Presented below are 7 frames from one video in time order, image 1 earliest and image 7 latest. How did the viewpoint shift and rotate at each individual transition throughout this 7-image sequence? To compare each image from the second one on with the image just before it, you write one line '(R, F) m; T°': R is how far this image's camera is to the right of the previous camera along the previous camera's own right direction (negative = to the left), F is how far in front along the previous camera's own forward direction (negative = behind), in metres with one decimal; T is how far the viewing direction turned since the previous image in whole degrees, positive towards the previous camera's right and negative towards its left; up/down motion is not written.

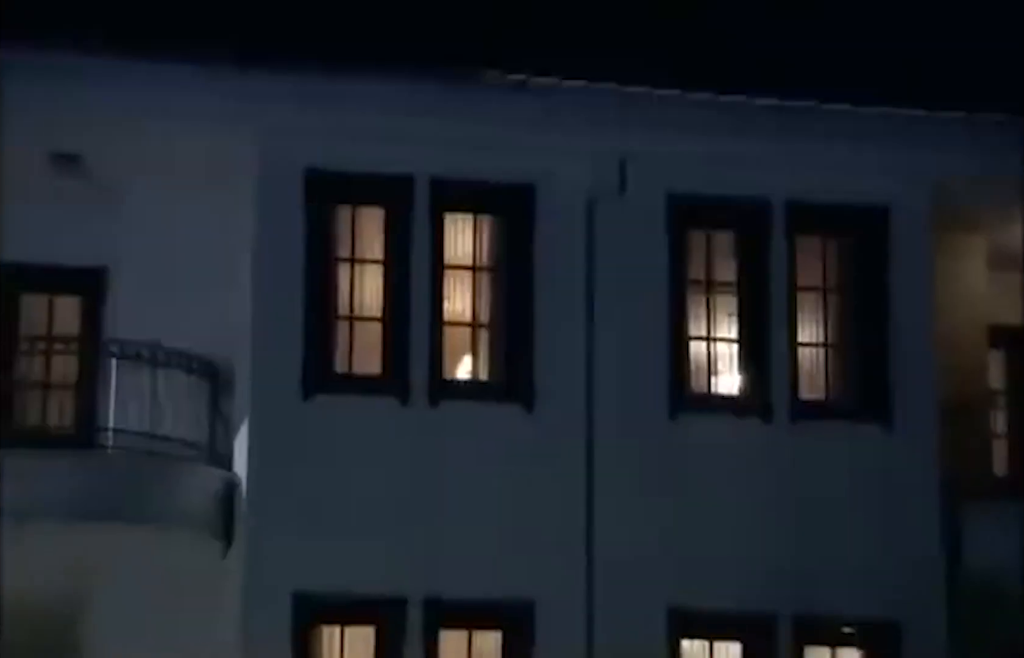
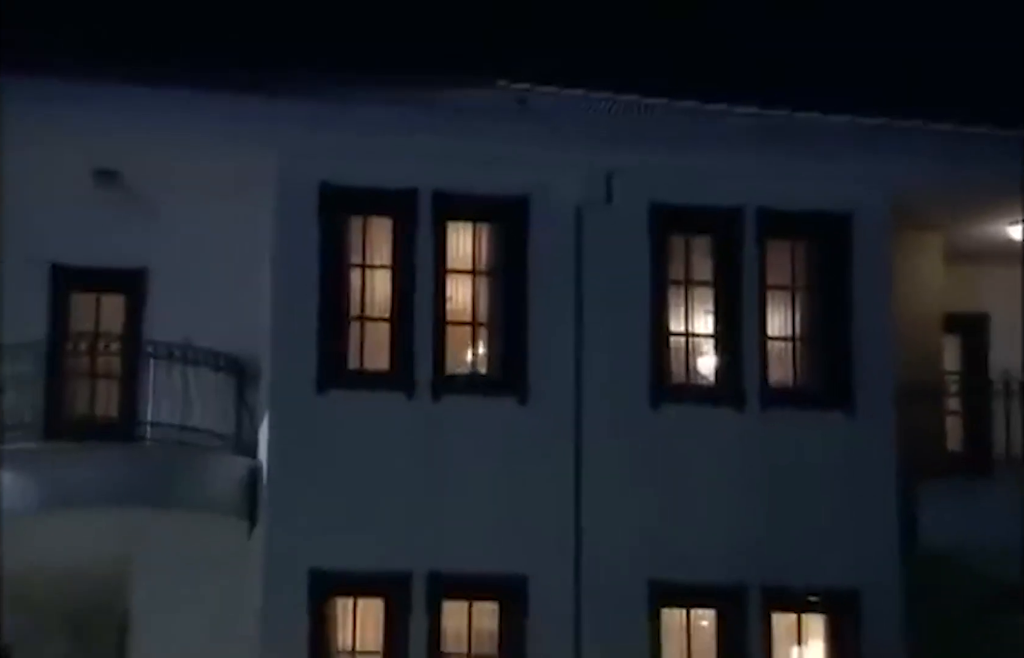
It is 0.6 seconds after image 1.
(+0.4, -0.5) m; -4°
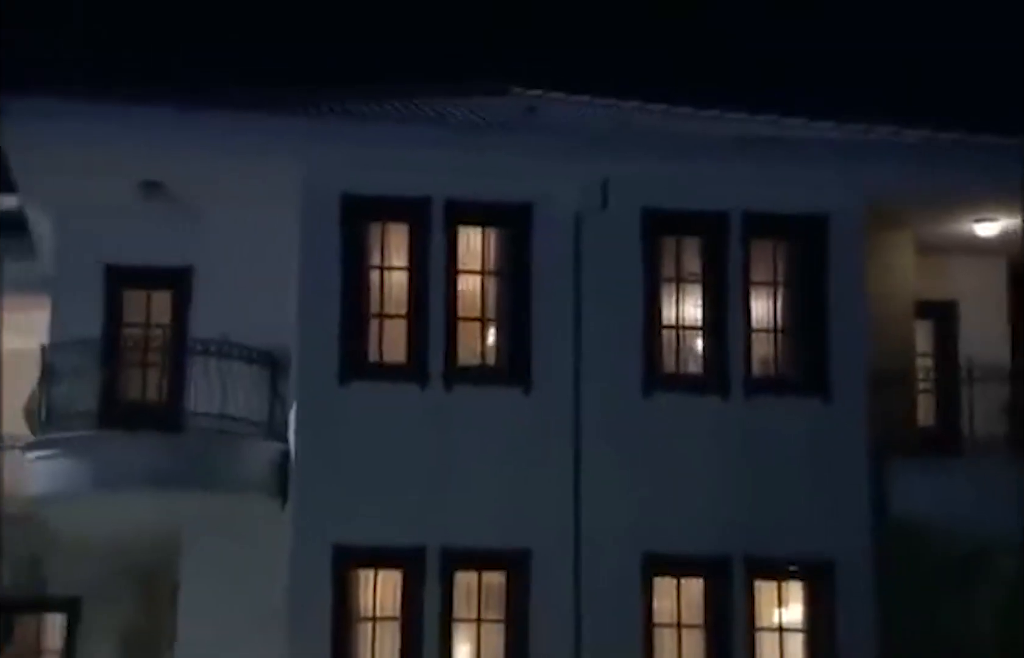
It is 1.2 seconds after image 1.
(0.0, -0.5) m; 0°
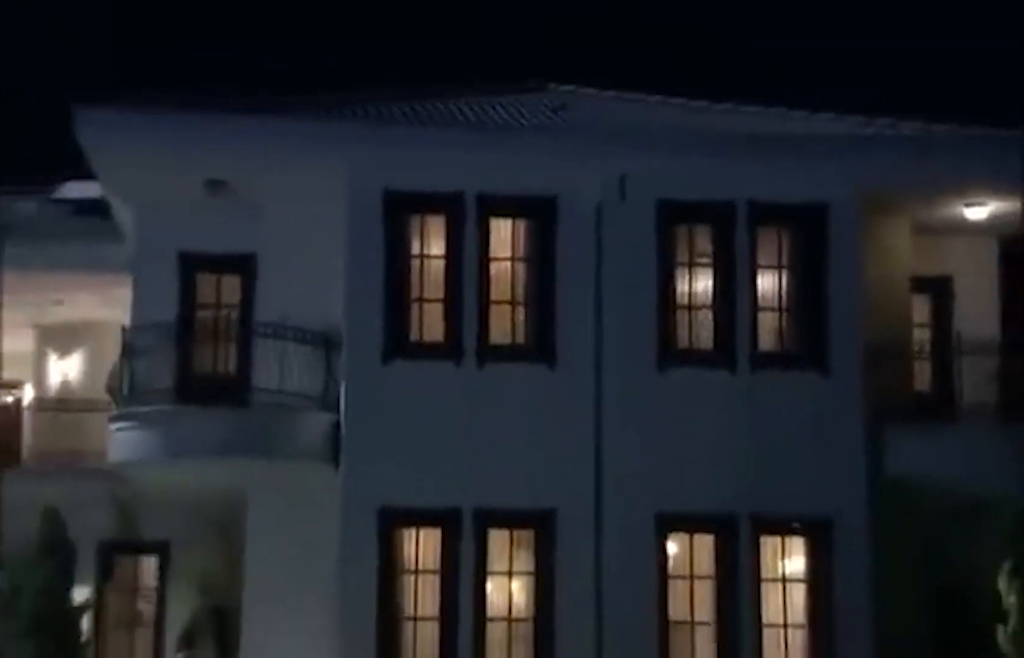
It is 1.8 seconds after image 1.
(-0.1, -0.6) m; 0°
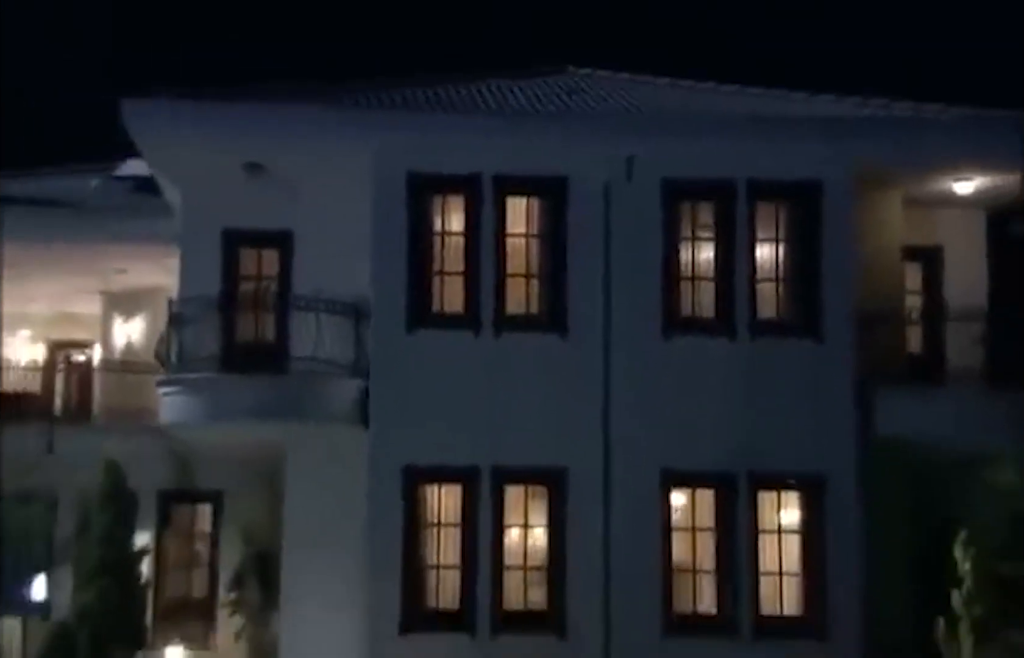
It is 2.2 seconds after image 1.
(-0.1, -0.5) m; 0°
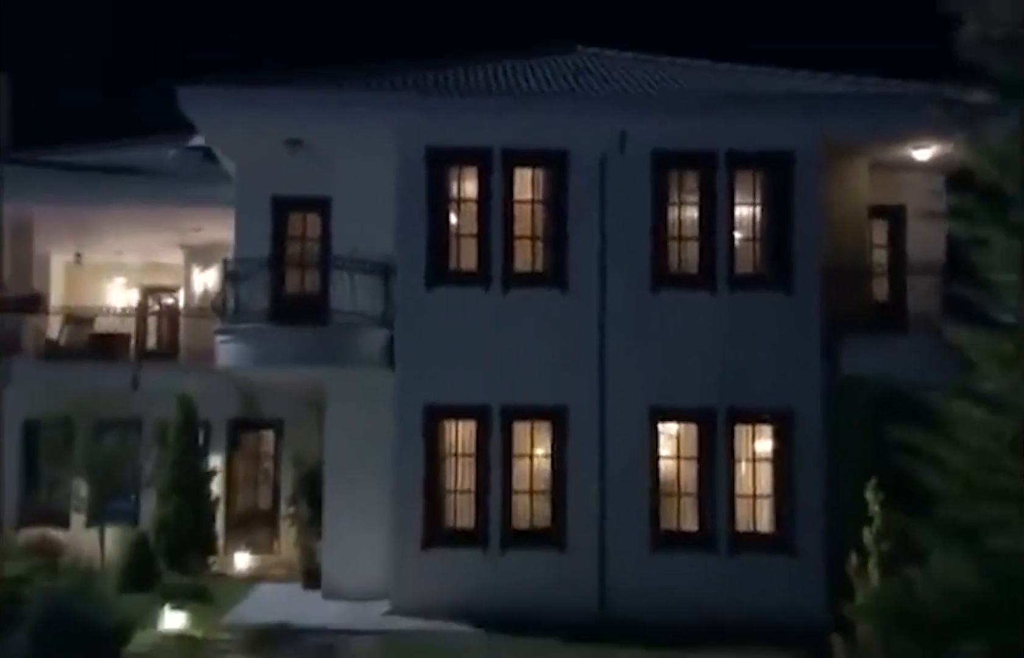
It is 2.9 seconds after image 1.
(+0.1, -1.0) m; -1°
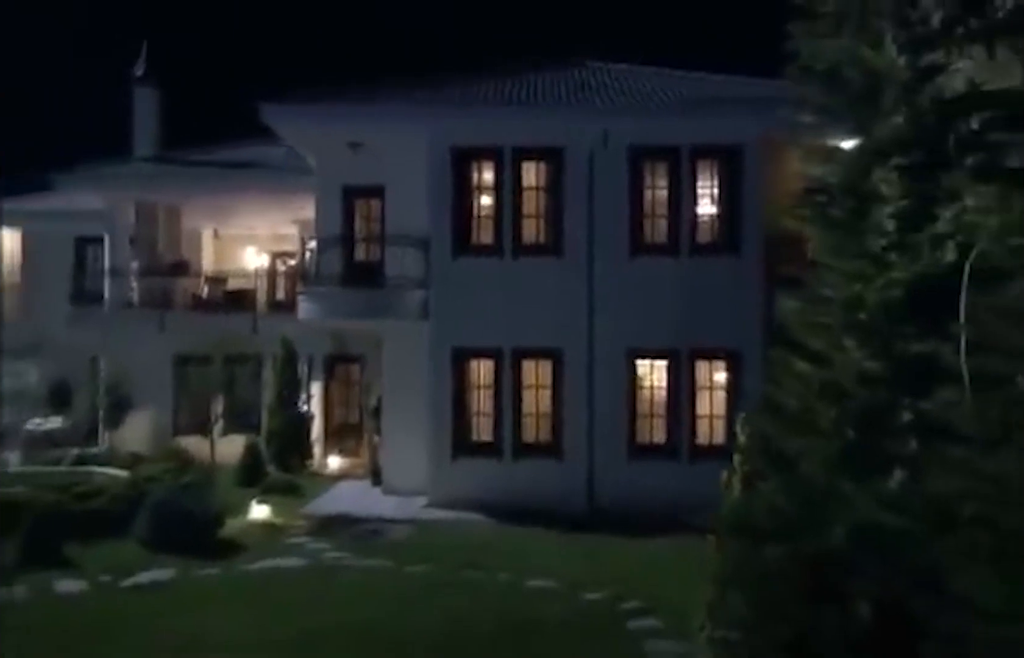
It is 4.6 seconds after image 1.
(+2.0, -2.1) m; -11°
